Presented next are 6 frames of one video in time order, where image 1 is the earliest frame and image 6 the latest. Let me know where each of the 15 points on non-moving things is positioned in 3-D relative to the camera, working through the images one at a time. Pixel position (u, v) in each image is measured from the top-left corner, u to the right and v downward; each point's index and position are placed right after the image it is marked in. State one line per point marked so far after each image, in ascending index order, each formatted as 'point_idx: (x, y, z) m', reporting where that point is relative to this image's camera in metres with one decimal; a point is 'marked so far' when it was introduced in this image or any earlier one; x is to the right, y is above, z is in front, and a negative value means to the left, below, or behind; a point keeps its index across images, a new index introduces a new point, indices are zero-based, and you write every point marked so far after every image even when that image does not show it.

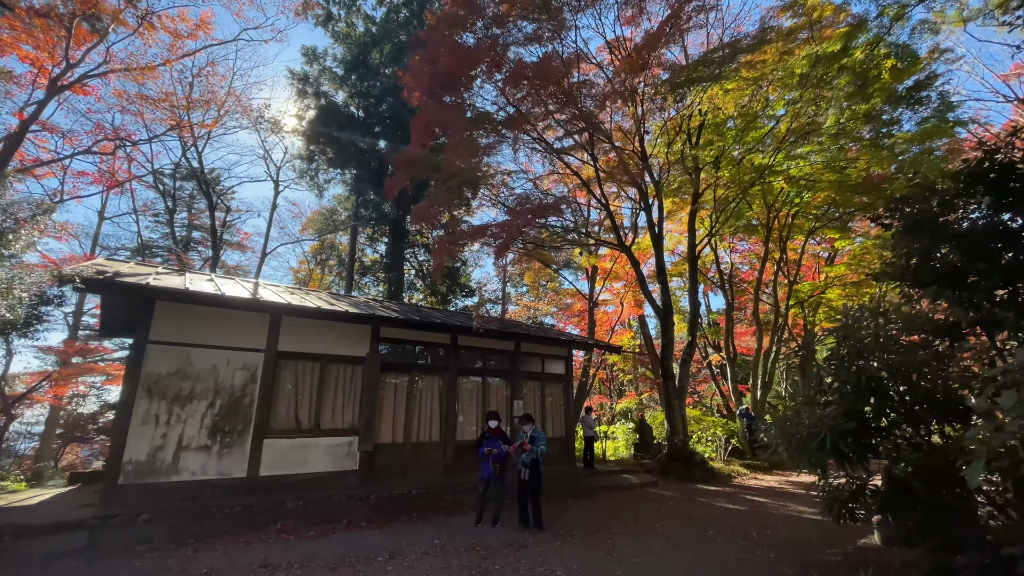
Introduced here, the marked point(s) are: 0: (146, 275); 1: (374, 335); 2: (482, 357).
0: (-4.6, +0.2, +5.9) m
1: (-2.1, -0.7, +7.3) m
2: (-0.6, -1.3, +8.6) m
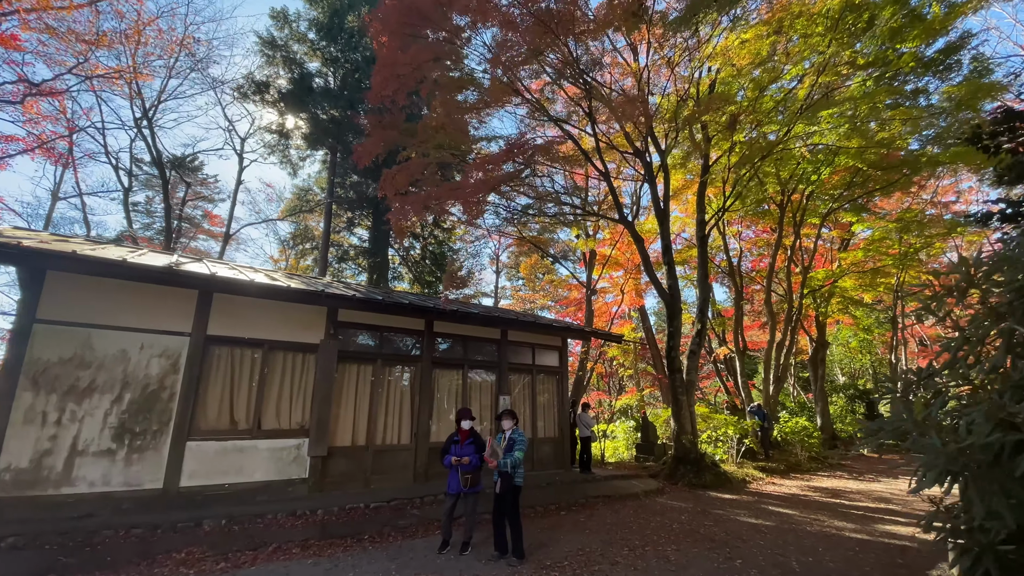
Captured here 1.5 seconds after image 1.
0: (-4.8, +0.5, +4.8) m
1: (-2.4, -0.4, +6.1) m
2: (-0.8, -1.0, +7.5) m
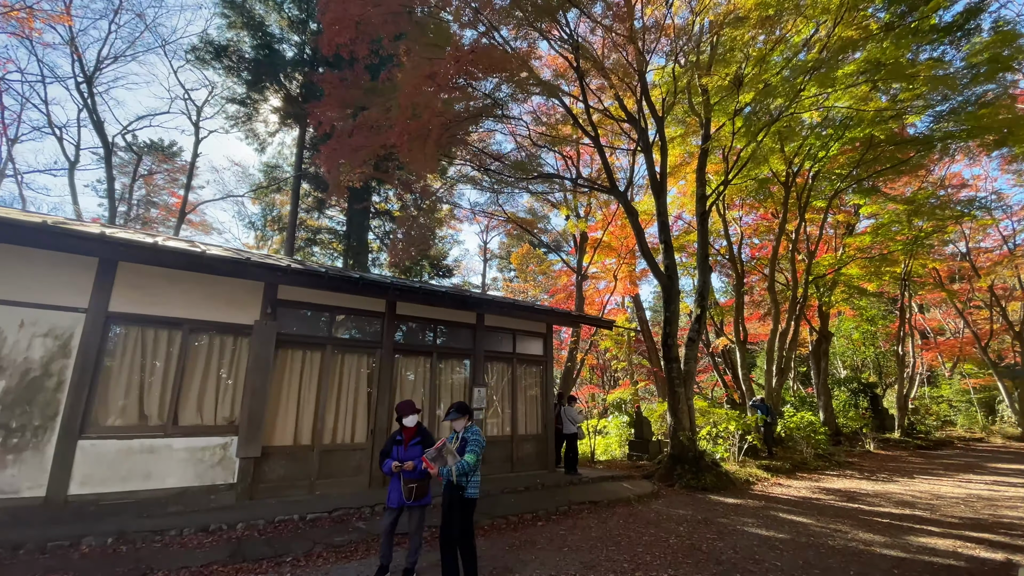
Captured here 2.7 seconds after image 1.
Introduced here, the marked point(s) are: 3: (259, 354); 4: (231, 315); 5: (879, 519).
0: (-5.1, +0.8, +3.8) m
1: (-2.7, -0.1, +5.2) m
2: (-1.1, -0.6, +6.6) m
3: (-2.7, -0.7, +5.0) m
4: (-3.0, -0.3, +5.0) m
5: (+4.1, -2.6, +5.3) m
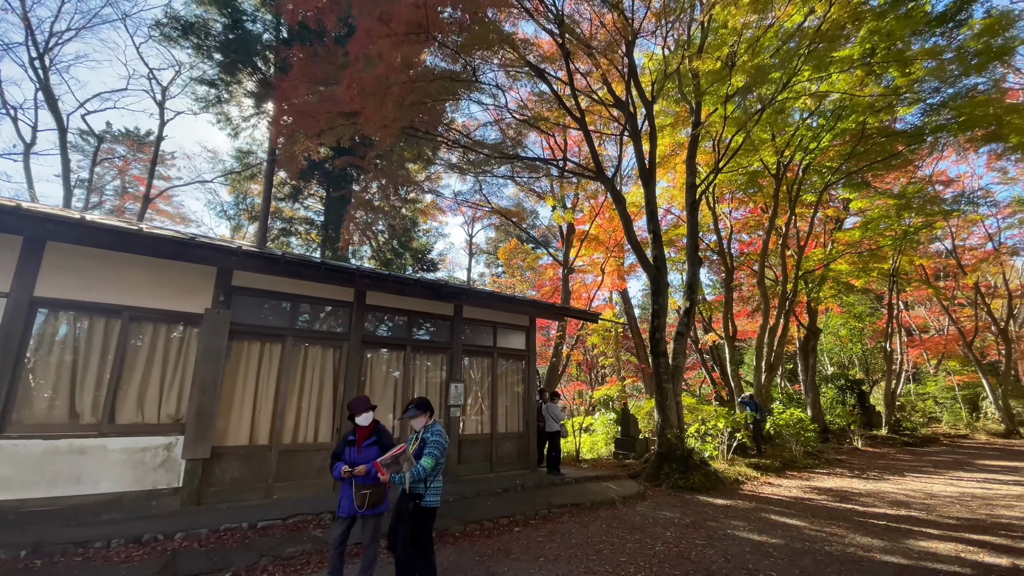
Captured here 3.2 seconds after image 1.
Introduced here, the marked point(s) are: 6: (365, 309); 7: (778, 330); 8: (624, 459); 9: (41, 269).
0: (-5.3, +0.9, +3.3) m
1: (-2.9, +0.1, +4.8) m
2: (-1.4, -0.5, +6.2) m
3: (-2.9, -0.5, +4.6) m
4: (-3.2, -0.1, +4.6) m
5: (+3.9, -2.5, +5.0) m
6: (-1.8, -0.2, +5.7) m
7: (+7.4, -1.2, +13.3) m
8: (+2.0, -3.1, +8.5) m
9: (-4.0, +0.2, +4.0) m
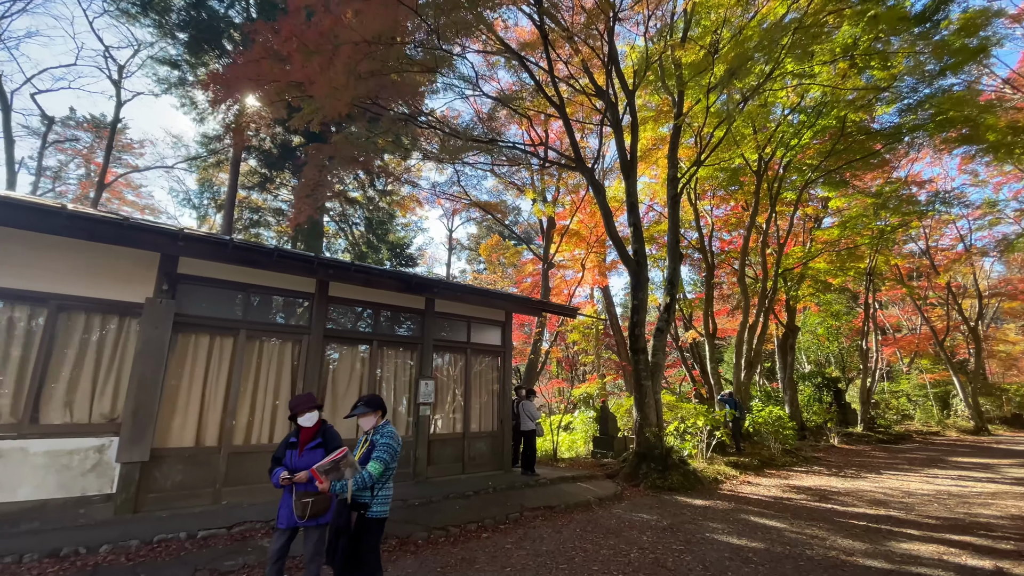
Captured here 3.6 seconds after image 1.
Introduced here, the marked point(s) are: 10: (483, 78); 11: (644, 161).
0: (-5.5, +1.1, +2.8) m
1: (-3.2, +0.2, +4.4) m
2: (-1.7, -0.4, +5.8) m
3: (-3.2, -0.4, +4.2) m
4: (-3.5, 0.0, +4.2) m
5: (+3.6, -2.4, +4.9) m
6: (-2.1, -0.1, +5.4) m
7: (+6.9, -1.1, +13.2) m
8: (+1.6, -3.0, +8.3) m
9: (-4.2, +0.3, +3.6) m
10: (-0.5, +3.5, +7.9) m
11: (+3.0, +3.0, +10.8) m
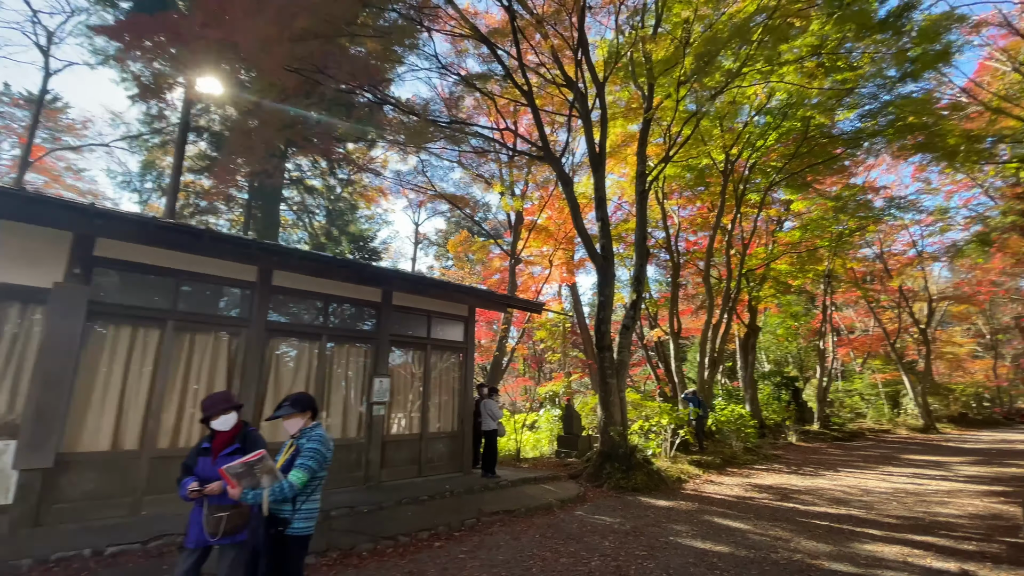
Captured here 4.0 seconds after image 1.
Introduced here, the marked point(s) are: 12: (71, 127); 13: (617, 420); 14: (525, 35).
0: (-5.8, +1.2, +2.2) m
1: (-3.5, +0.3, +3.9) m
2: (-2.2, -0.3, +5.4) m
3: (-3.5, -0.3, +3.7) m
4: (-3.8, +0.1, +3.6) m
5: (+3.1, -2.4, +4.8) m
6: (-2.5, 0.0, +5.0) m
7: (+5.9, -1.1, +13.4) m
8: (+0.9, -2.9, +8.1) m
9: (-4.5, +0.4, +3.0) m
10: (-1.0, +3.6, +7.6) m
11: (+2.3, +3.0, +10.7) m
12: (-9.1, +3.4, +9.7) m
13: (+1.5, -1.8, +6.6) m
14: (+0.2, +4.1, +7.7) m
